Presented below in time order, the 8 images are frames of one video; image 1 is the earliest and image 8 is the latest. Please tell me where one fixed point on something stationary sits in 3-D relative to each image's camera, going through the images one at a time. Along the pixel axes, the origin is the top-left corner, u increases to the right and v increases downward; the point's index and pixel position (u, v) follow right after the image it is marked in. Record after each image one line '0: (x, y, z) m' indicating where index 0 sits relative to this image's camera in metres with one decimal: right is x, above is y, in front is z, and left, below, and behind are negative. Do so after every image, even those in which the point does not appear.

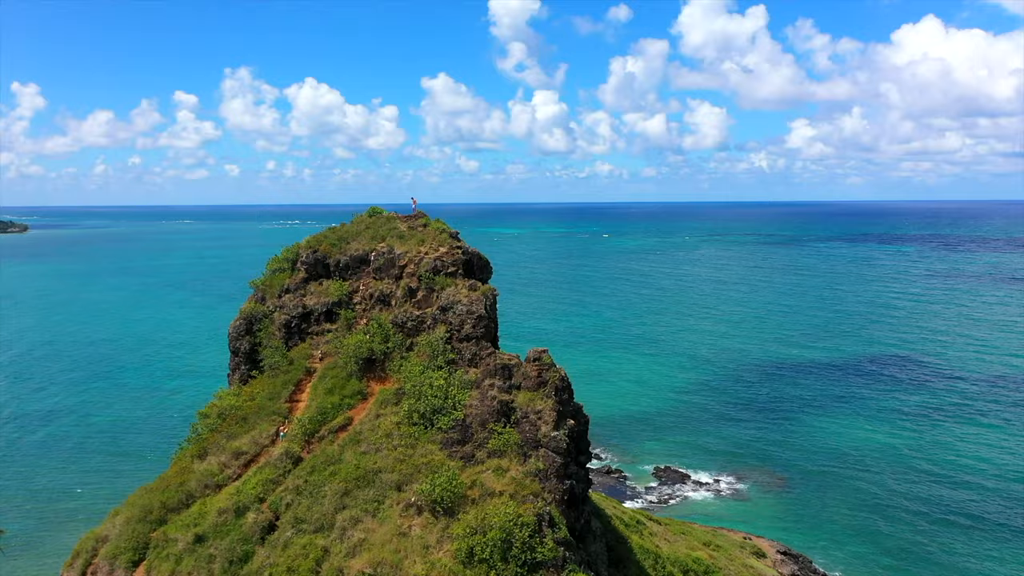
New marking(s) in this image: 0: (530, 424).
0: (+0.4, -2.9, +17.3) m
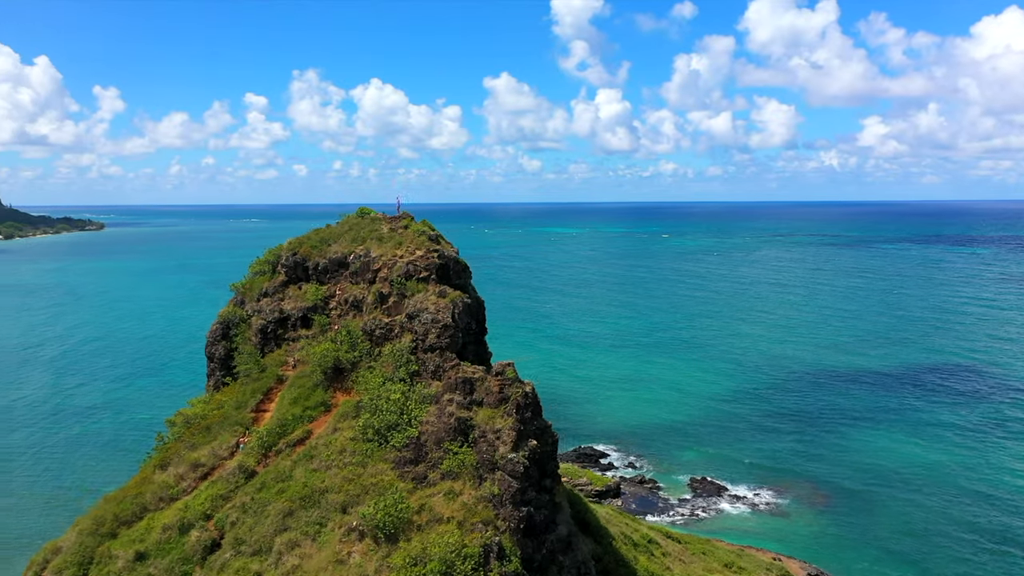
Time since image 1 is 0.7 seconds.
0: (-0.5, -3.0, +15.9) m
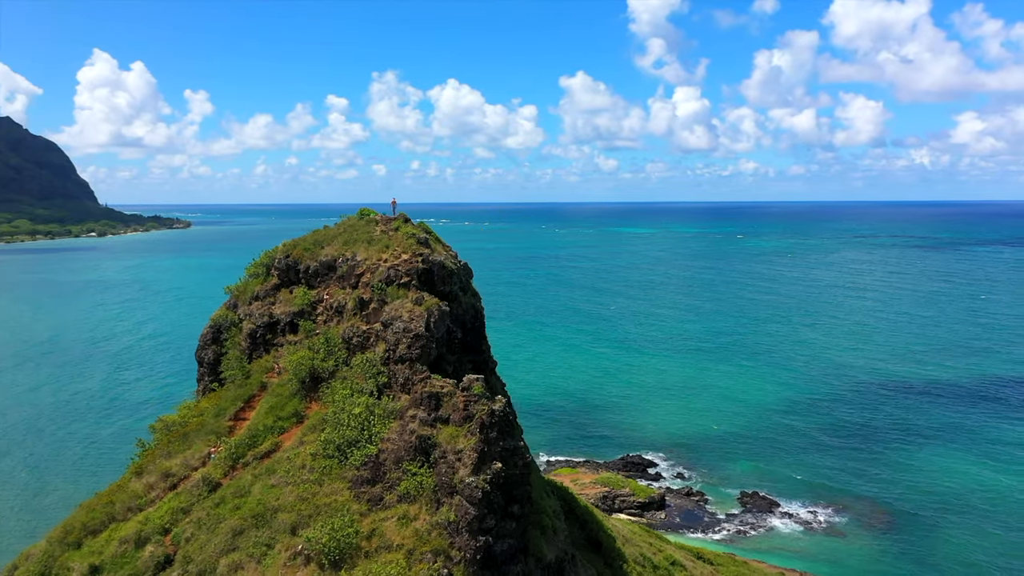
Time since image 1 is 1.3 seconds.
0: (-1.2, -3.2, +14.7) m
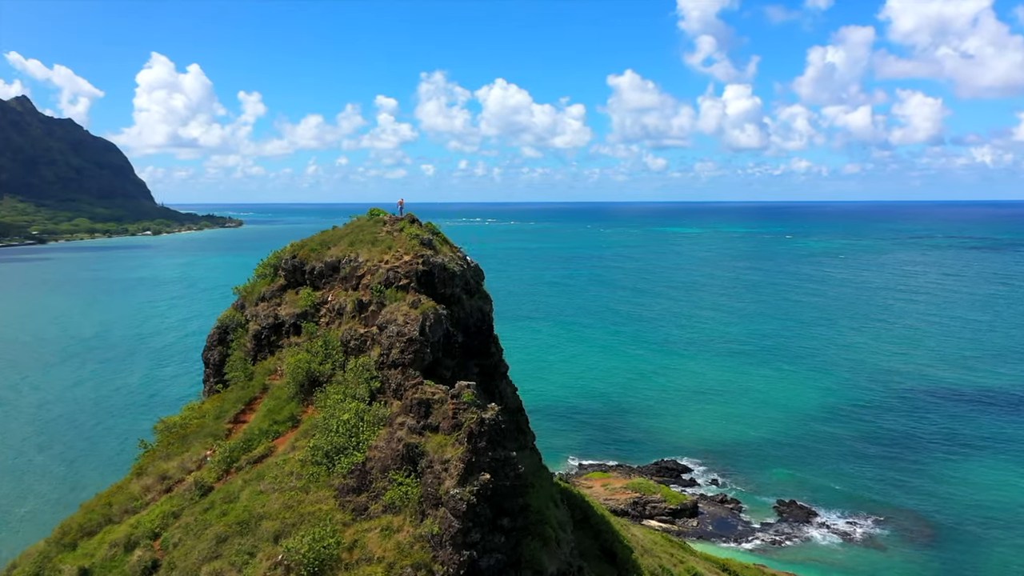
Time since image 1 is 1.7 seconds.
0: (-1.4, -3.3, +14.2) m
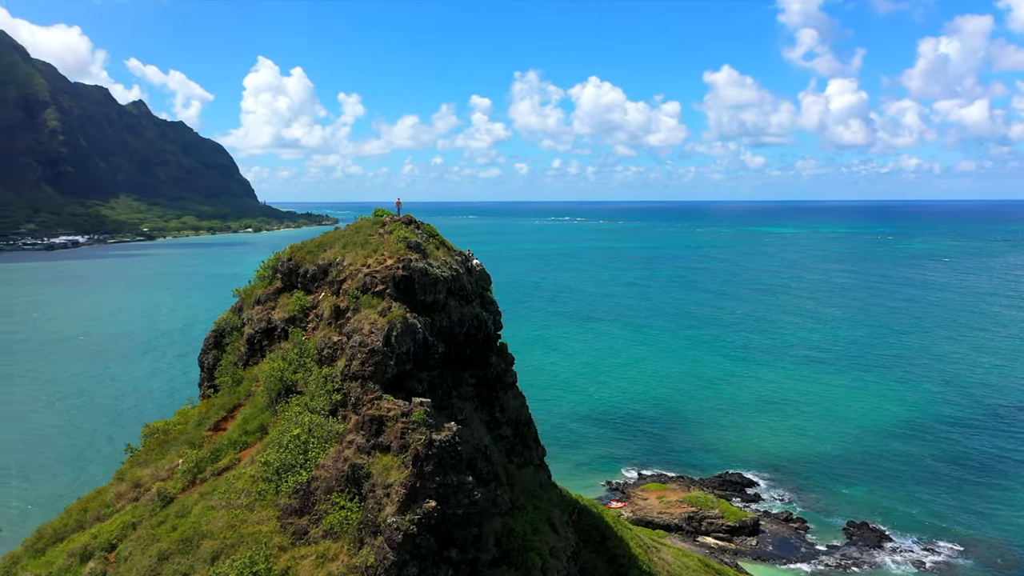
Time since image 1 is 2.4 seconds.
0: (-2.2, -3.4, +13.1) m
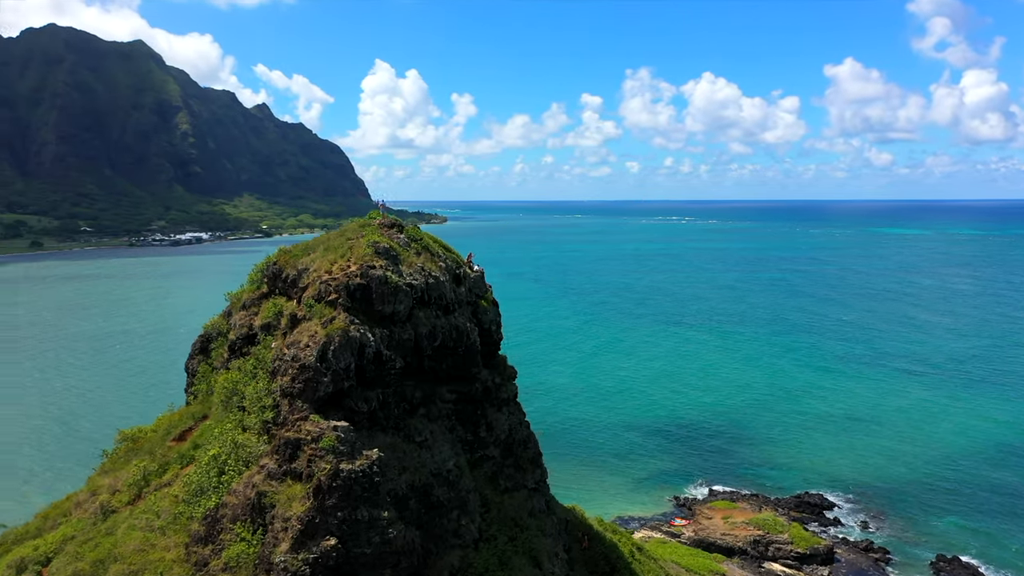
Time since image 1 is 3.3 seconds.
0: (-3.5, -3.6, +11.9) m
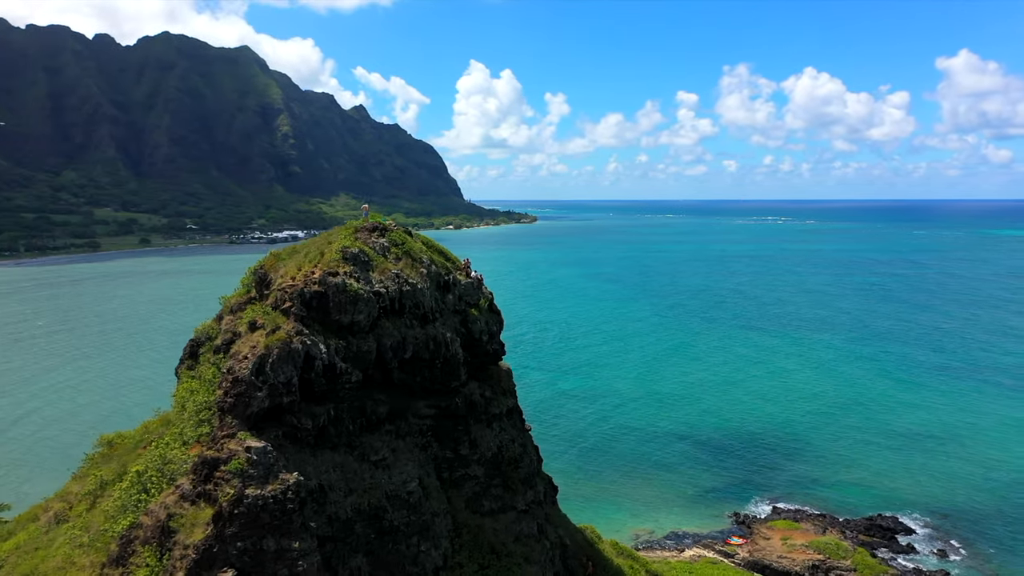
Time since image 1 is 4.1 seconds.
0: (-4.6, -3.7, +11.1) m
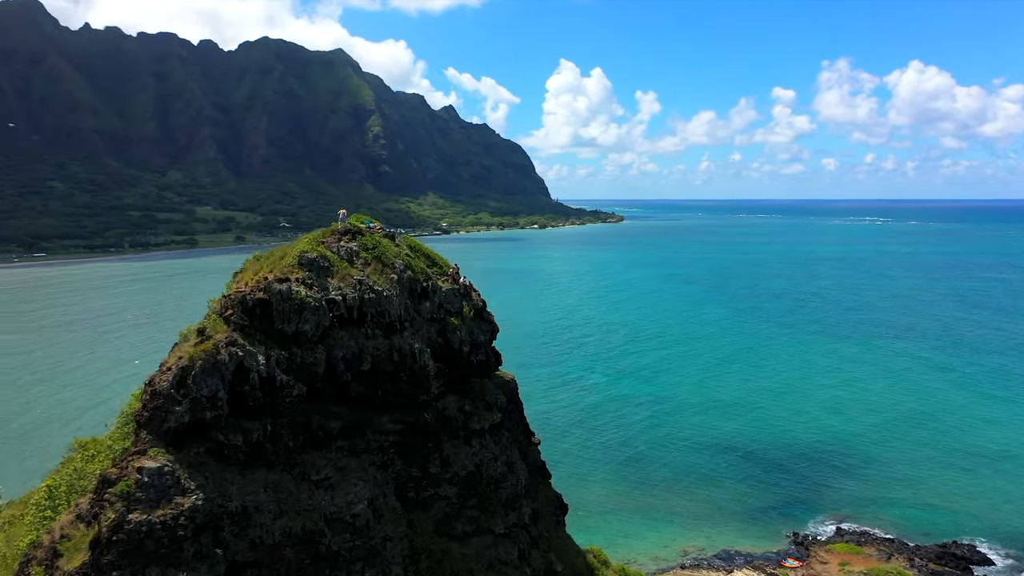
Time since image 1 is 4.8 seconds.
0: (-5.9, -3.8, +10.4) m
